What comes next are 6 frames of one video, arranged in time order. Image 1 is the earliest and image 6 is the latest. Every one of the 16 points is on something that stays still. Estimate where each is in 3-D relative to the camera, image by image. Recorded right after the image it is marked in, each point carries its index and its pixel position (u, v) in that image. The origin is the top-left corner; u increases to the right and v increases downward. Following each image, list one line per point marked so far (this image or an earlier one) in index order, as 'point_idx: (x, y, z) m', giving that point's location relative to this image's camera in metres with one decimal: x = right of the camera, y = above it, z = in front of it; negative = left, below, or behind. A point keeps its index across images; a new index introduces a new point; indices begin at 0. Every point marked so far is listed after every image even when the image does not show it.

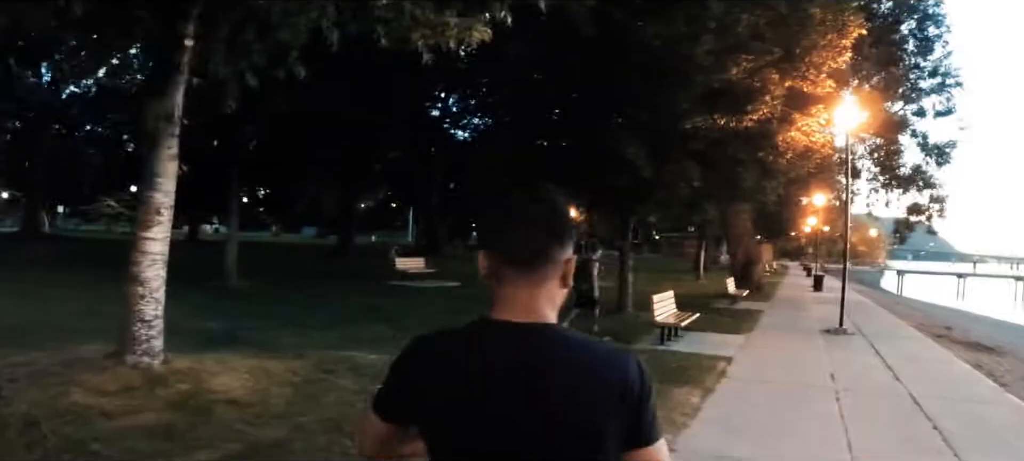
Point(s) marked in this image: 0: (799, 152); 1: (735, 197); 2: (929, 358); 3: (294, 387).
0: (+5.3, +1.4, +18.4) m
1: (+4.0, +0.6, +18.2) m
2: (+6.1, -1.9, +14.4) m
3: (-1.9, -1.4, +8.8) m
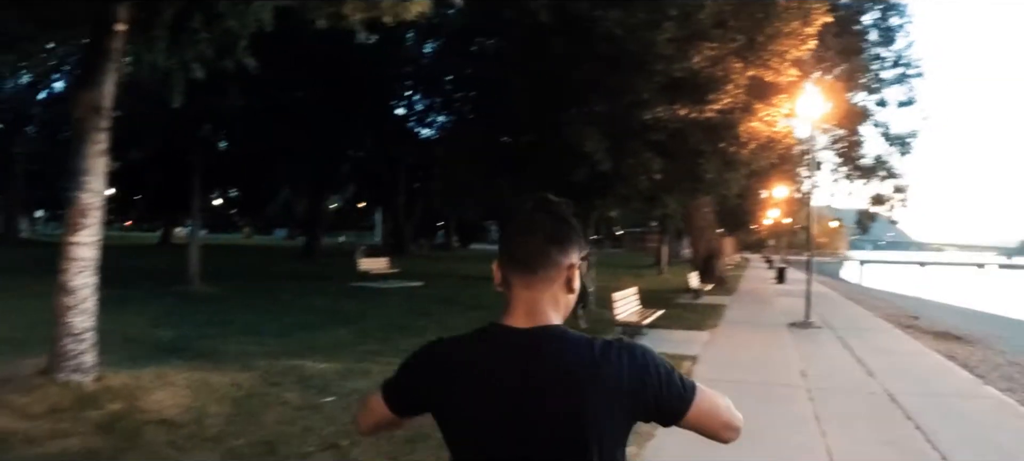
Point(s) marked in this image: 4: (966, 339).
0: (+4.5, +1.5, +18.1) m
1: (+3.3, +0.7, +17.8) m
2: (+5.5, -1.7, +14.1) m
3: (-2.2, -1.4, +8.2) m
4: (+8.9, -2.1, +19.5) m
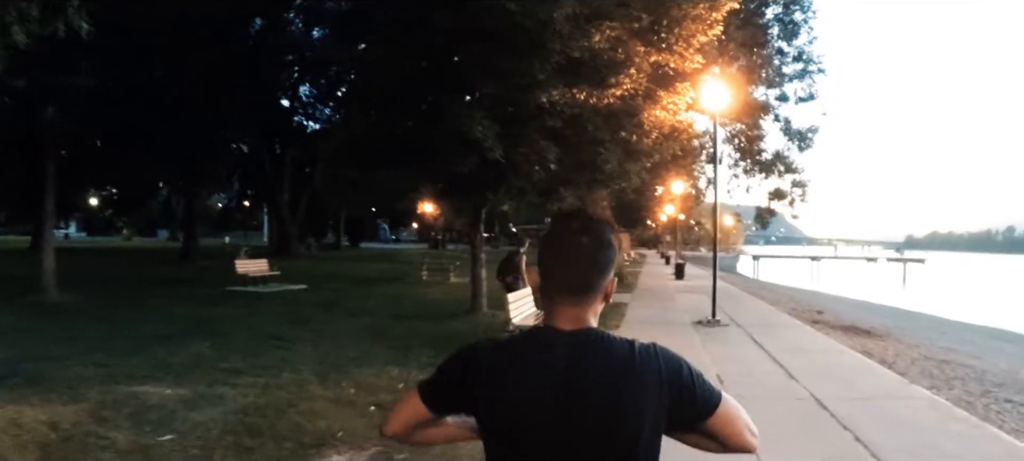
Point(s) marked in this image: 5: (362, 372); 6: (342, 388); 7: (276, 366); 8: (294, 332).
0: (+2.6, +1.6, +17.1) m
1: (+1.4, +0.8, +16.7) m
2: (+4.1, -1.6, +13.3) m
3: (-3.0, -1.4, +6.5) m
4: (+6.9, -2.0, +19.0) m
5: (-1.5, -1.4, +10.1) m
6: (-1.6, -1.5, +9.3) m
7: (-2.6, -1.5, +10.9) m
8: (-3.3, -1.5, +15.1) m
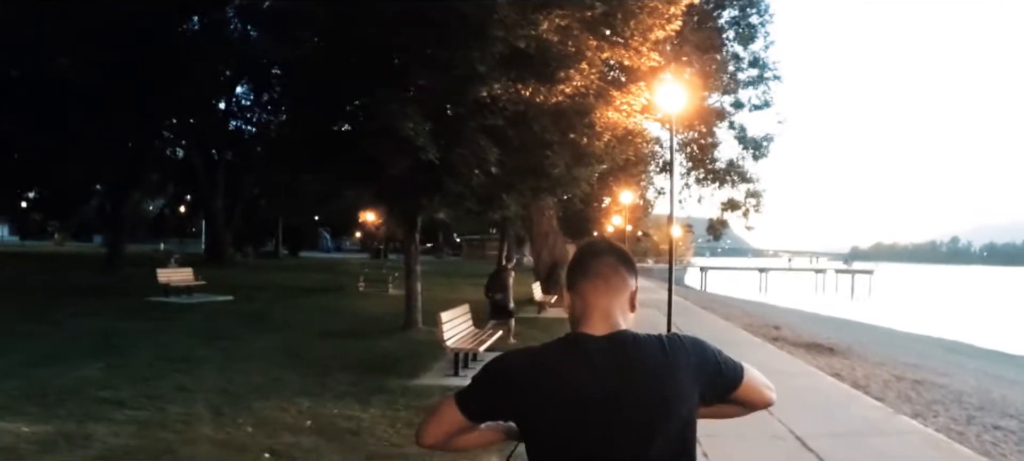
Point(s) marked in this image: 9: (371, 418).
0: (+1.7, +1.5, +15.8) m
1: (+0.5, +0.6, +15.3) m
2: (+3.3, -1.8, +12.1) m
3: (-3.4, -1.4, +5.0) m
4: (+5.8, -2.2, +17.9) m
5: (-2.1, -1.5, +8.6) m
6: (-2.1, -1.5, +7.8) m
7: (-3.2, -1.5, +9.3) m
8: (-4.1, -1.6, +13.5) m
9: (-1.1, -1.5, +8.1) m
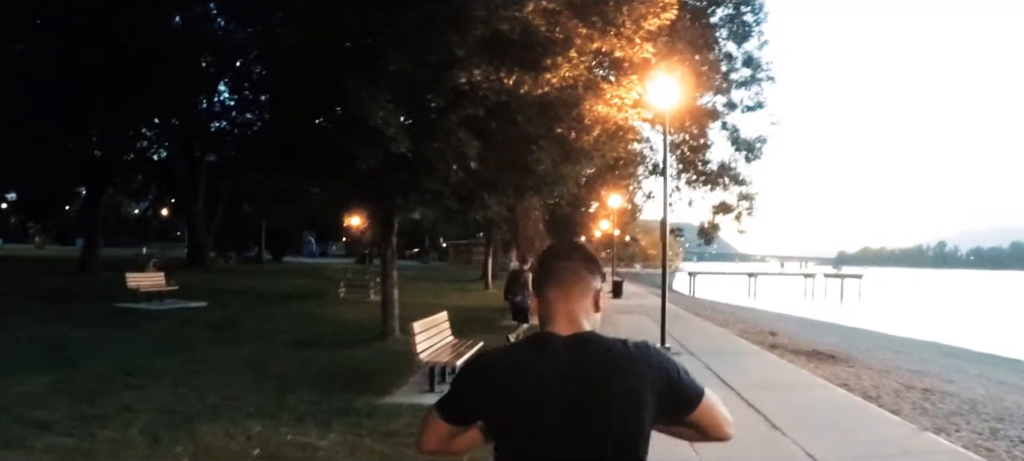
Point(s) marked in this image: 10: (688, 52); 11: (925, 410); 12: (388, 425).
0: (+1.4, +1.4, +14.9) m
1: (+0.2, +0.6, +14.3) m
2: (+3.1, -1.8, +11.1) m
3: (-3.5, -1.4, +3.9) m
4: (+5.5, -2.2, +17.0) m
5: (-2.3, -1.5, +7.6) m
6: (-2.3, -1.5, +6.8) m
7: (-3.3, -1.5, +8.3) m
8: (-4.4, -1.6, +12.4) m
9: (-1.3, -1.5, +7.0) m
10: (+3.3, +3.3, +18.8) m
11: (+4.8, -2.1, +11.8) m
12: (-1.0, -1.5, +7.8) m
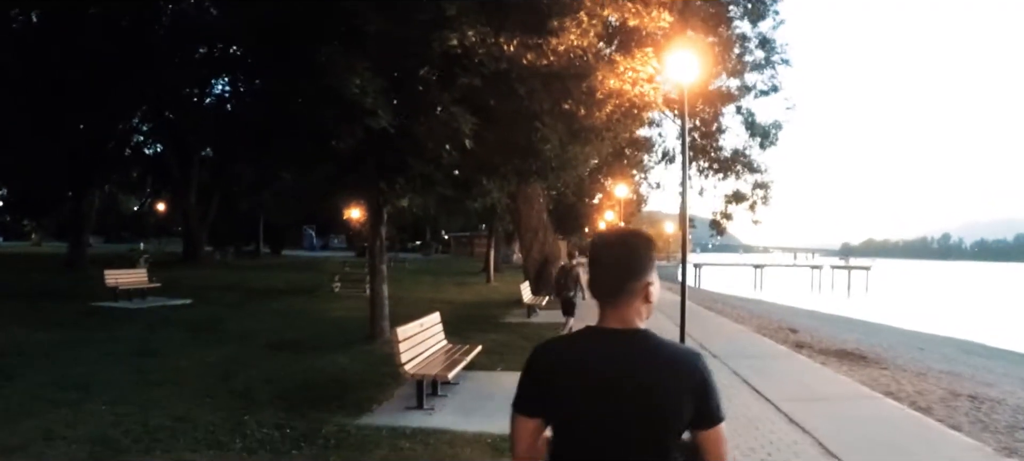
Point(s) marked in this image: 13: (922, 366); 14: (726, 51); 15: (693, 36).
0: (+1.4, +1.6, +13.4) m
1: (+0.3, +0.7, +12.9) m
2: (+3.1, -1.7, +9.6) m
3: (-3.5, -1.4, +2.4) m
4: (+5.5, -2.1, +15.5) m
5: (-2.2, -1.4, +6.1) m
6: (-2.3, -1.4, +5.3) m
7: (-3.3, -1.5, +6.8) m
8: (-4.3, -1.5, +11.0) m
9: (-1.3, -1.4, +5.6) m
10: (+3.3, +3.5, +17.2) m
11: (+4.8, -2.0, +10.3) m
12: (-1.0, -1.4, +6.3) m
13: (+7.7, -2.5, +18.8) m
14: (+4.2, +3.5, +19.5) m
15: (+2.9, +3.2, +16.2) m
